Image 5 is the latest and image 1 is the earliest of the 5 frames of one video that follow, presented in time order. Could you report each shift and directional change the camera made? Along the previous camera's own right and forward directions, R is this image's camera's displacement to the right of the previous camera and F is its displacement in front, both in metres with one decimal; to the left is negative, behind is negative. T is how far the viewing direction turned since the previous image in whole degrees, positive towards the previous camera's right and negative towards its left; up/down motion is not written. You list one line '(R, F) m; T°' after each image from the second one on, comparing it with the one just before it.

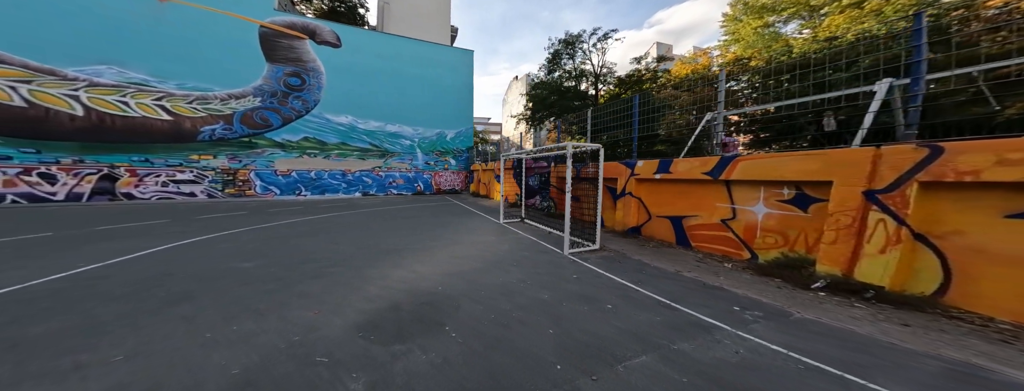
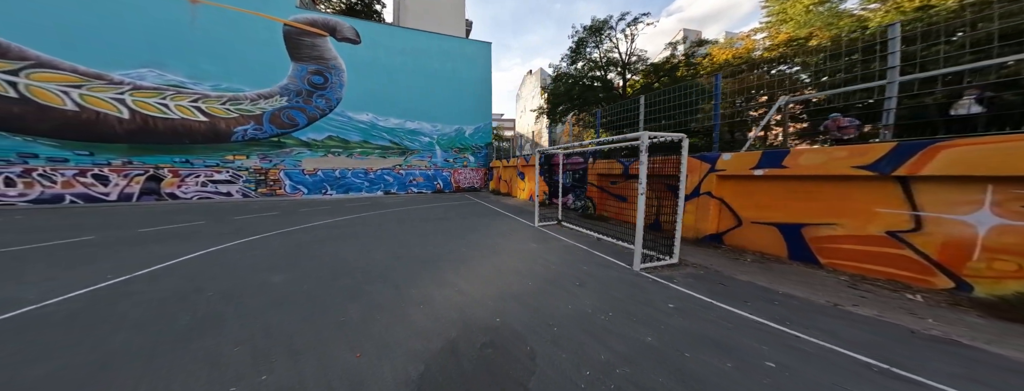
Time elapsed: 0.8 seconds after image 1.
(-0.2, +0.2) m; -3°
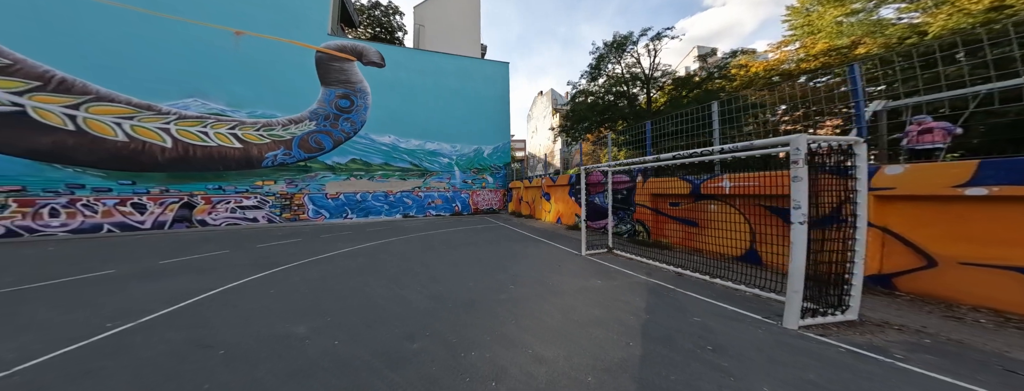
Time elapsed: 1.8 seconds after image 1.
(-0.3, +0.3) m; -3°
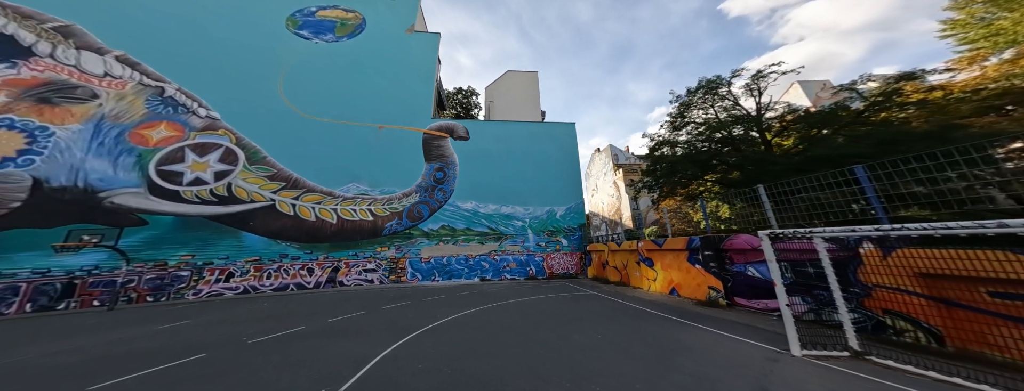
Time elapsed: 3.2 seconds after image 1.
(-1.0, 0.0) m; -16°
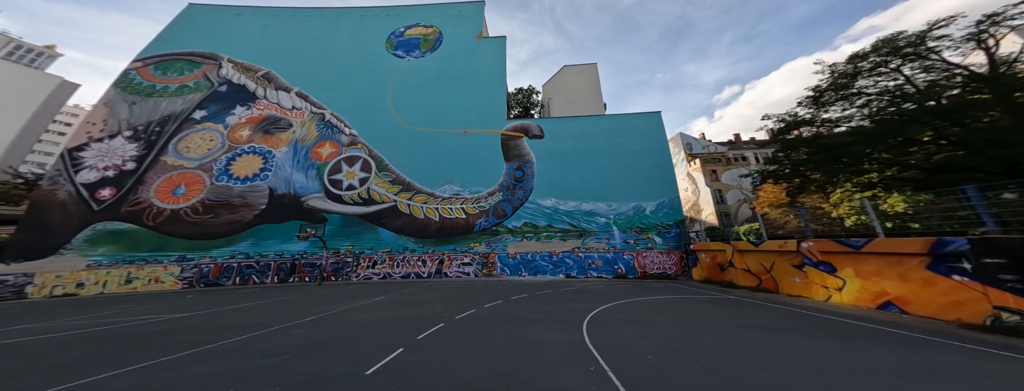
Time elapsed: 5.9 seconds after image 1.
(-4.1, -0.7) m; -13°
